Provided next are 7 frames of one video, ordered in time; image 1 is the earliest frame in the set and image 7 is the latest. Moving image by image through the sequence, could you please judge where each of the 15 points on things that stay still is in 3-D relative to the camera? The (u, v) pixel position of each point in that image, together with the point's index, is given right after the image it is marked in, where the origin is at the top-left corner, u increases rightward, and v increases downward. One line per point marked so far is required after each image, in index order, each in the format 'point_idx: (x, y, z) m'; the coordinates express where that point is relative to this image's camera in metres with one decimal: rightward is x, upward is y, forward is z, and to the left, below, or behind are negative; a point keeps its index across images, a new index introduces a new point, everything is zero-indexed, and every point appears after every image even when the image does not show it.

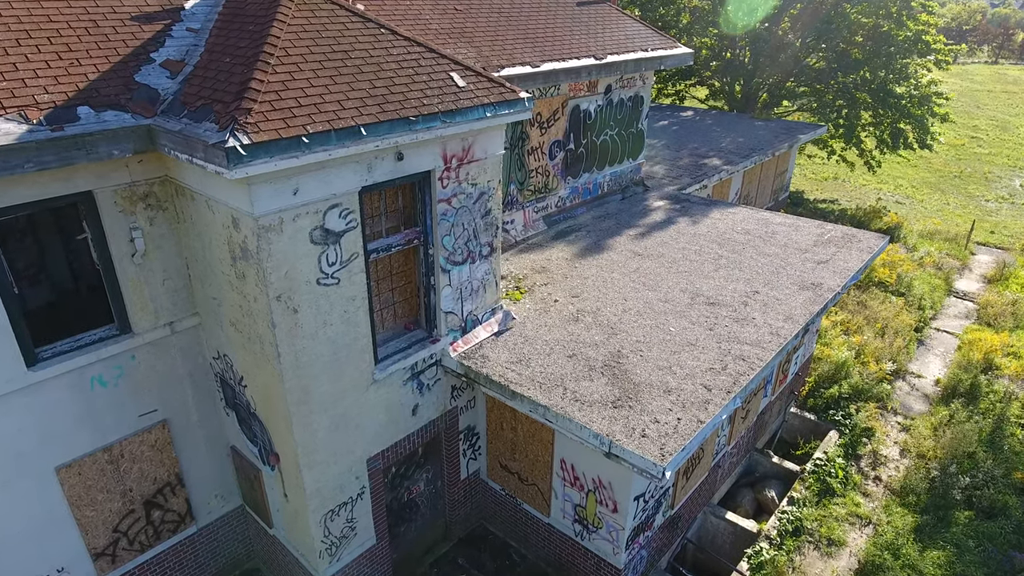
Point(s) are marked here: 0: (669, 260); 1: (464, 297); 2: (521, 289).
0: (+2.6, +0.5, +10.3) m
1: (-0.6, -0.1, +7.8) m
2: (+0.1, 0.0, +9.3) m
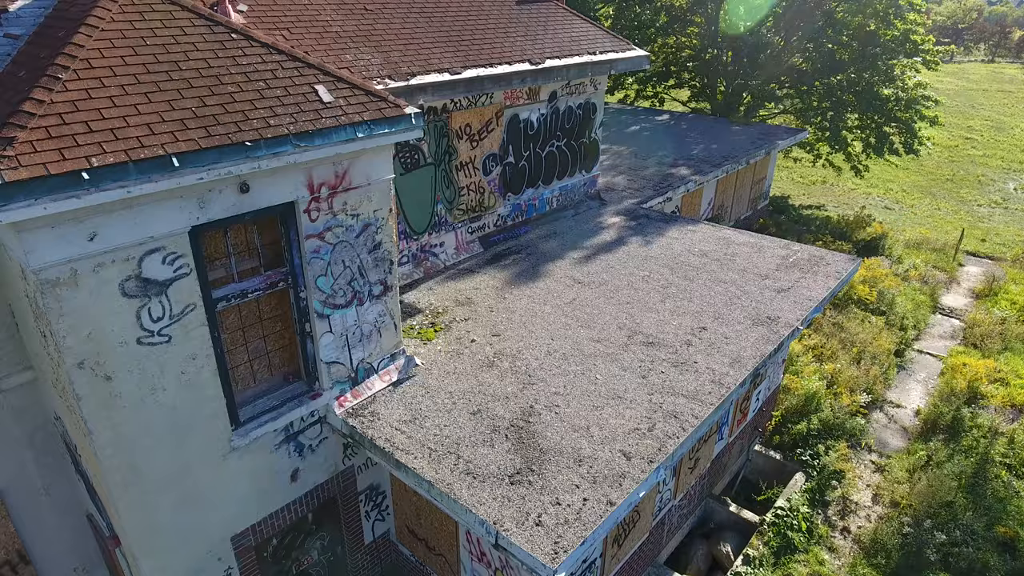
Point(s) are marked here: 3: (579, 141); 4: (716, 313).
0: (+1.4, 0.0, +9.3) m
1: (-1.7, -0.6, +6.7) m
2: (-1.0, -0.5, +8.2) m
3: (+1.3, +2.7, +11.9) m
4: (+2.8, -0.3, +8.6) m
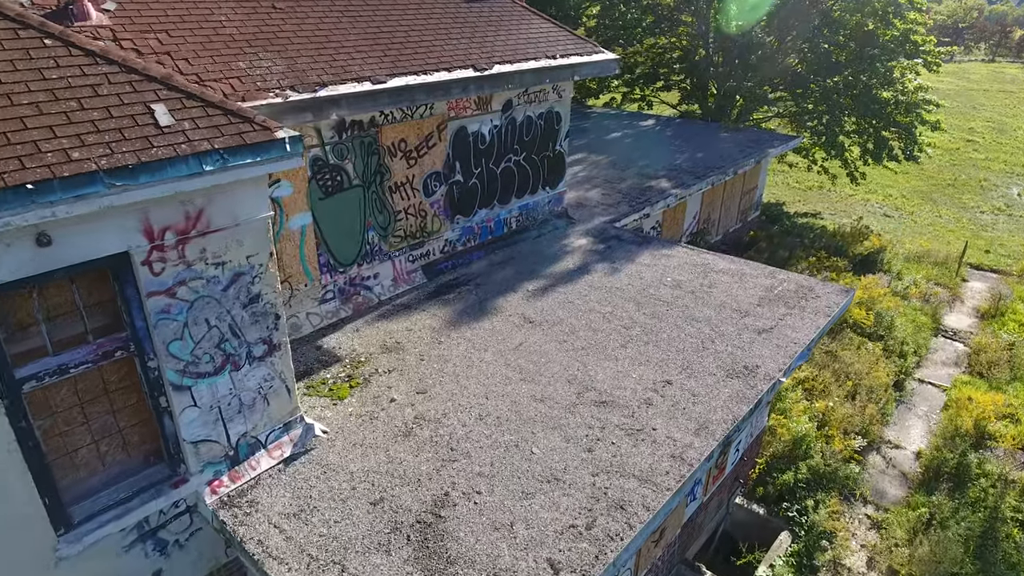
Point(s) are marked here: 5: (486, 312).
0: (+0.7, -0.5, +8.0) m
1: (-2.5, -1.1, +5.5) m
2: (-1.7, -1.0, +7.0) m
3: (+0.5, +2.2, +10.7) m
4: (+2.0, -0.9, +7.4) m
5: (-0.3, -0.3, +8.4) m
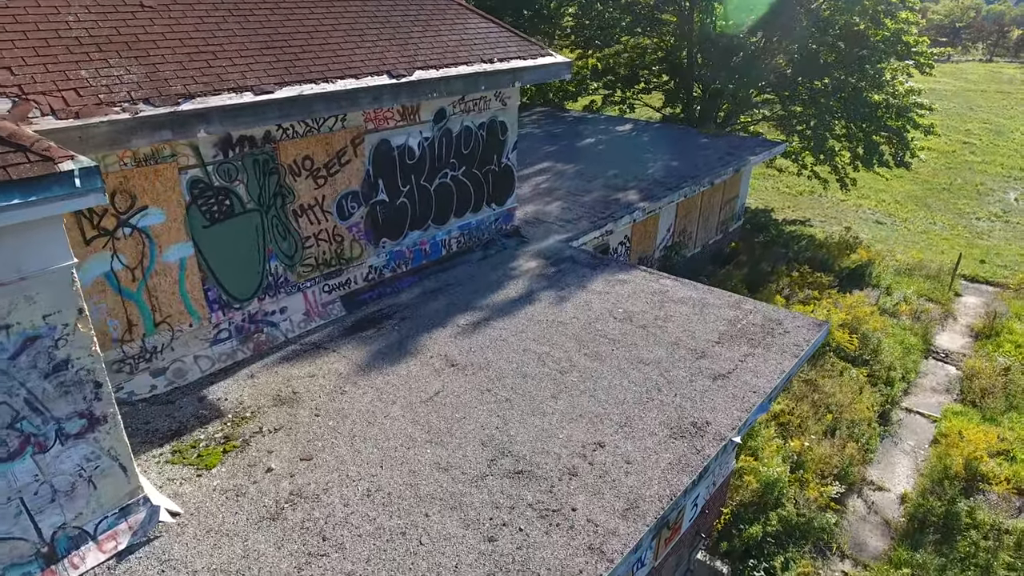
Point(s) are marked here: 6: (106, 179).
0: (-0.2, -1.0, +7.0) m
1: (-3.4, -1.6, +4.5) m
2: (-2.6, -1.4, +5.9) m
3: (-0.4, +1.8, +9.7) m
4: (+1.1, -1.3, +6.4) m
5: (-1.2, -0.7, +7.4) m
6: (-3.6, +1.0, +5.7) m
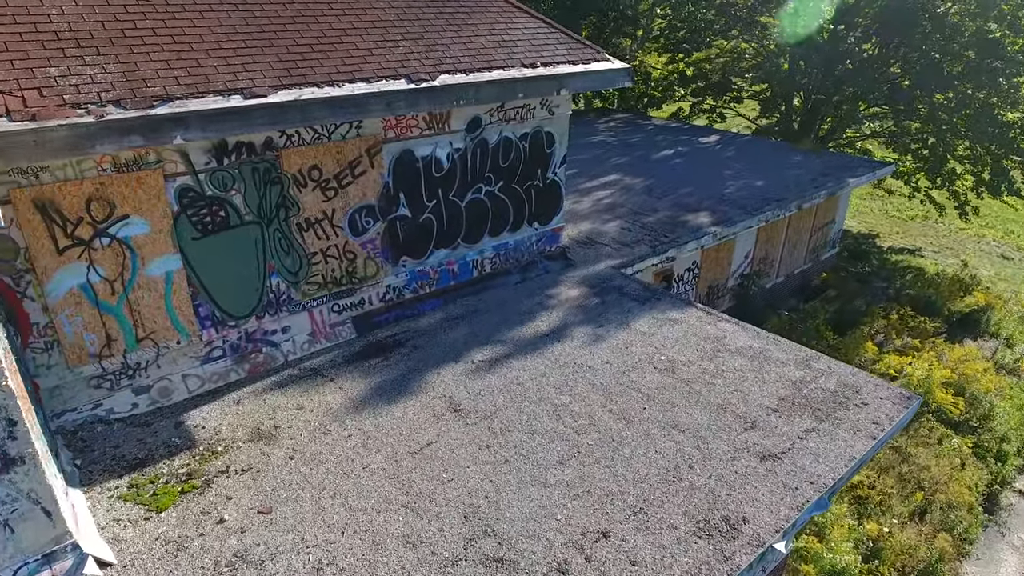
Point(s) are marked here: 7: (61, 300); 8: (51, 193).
0: (-0.1, -1.3, +6.1) m
1: (-3.6, -1.7, +4.0) m
2: (-2.7, -1.6, +5.4) m
3: (+0.2, +1.4, +8.7) m
4: (+1.0, -1.8, +5.3) m
5: (-1.1, -1.1, +6.6) m
6: (-3.6, +0.8, +5.2) m
7: (-3.9, -0.1, +5.4) m
8: (-3.7, +0.8, +5.1) m
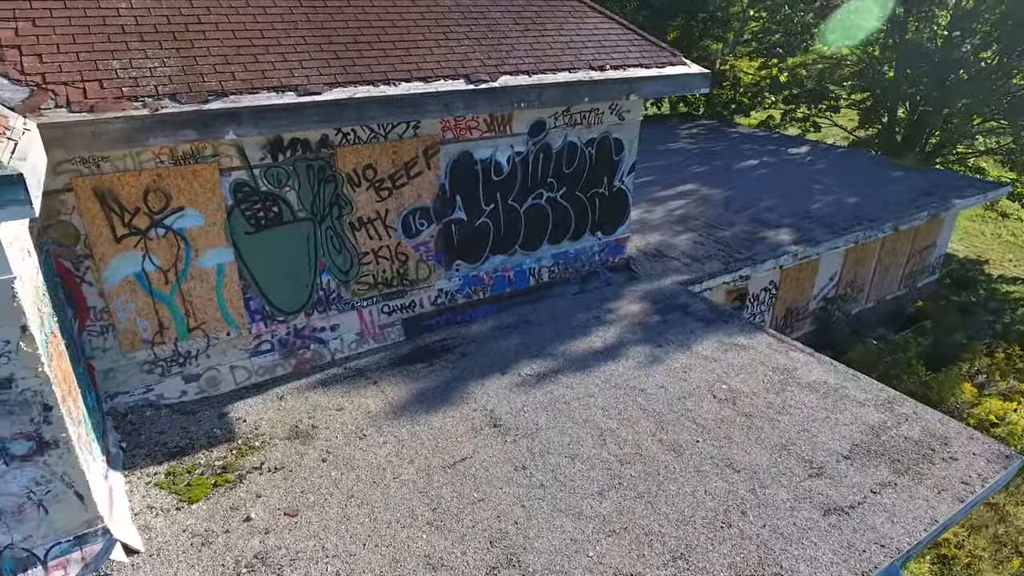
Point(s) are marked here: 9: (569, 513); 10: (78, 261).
0: (+0.2, -1.5, +5.8) m
1: (-3.5, -1.6, +4.1) m
2: (-2.4, -1.6, +5.4) m
3: (+1.1, +1.3, +8.4) m
4: (+1.3, -1.9, +4.8) m
5: (-0.6, -1.1, +6.4) m
6: (-3.1, +0.9, +5.3) m
7: (-3.5, 0.0, +5.6) m
8: (-3.3, +0.9, +5.3) m
9: (+0.5, -1.8, +5.1) m
10: (-3.6, +0.2, +5.3) m
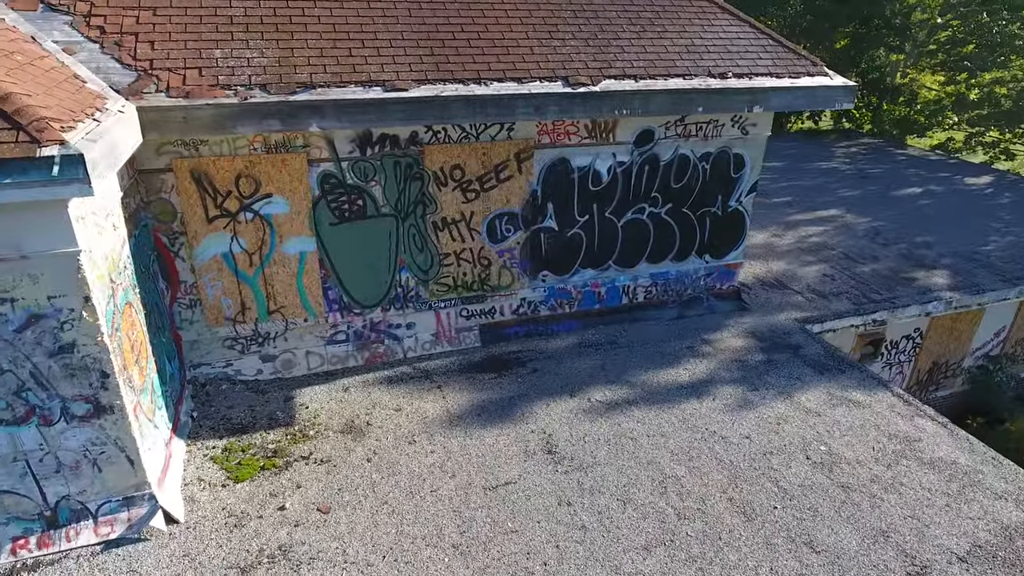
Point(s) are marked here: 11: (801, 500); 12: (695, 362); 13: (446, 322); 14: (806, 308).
0: (+0.6, -1.6, +5.3) m
1: (-3.3, -1.3, +4.5) m
2: (-2.0, -1.5, +5.5) m
3: (+2.3, +0.9, +7.6) m
4: (+1.4, -2.2, +4.2) m
5: (0.0, -1.2, +6.1) m
6: (-2.5, +1.1, +5.6) m
7: (-2.8, +0.2, +5.9) m
8: (-2.7, +1.1, +5.5) m
9: (+0.7, -2.0, +4.6) m
10: (-3.0, +0.5, +5.7) m
11: (+2.4, -1.7, +5.3) m
12: (+2.0, -0.8, +7.1) m
13: (-0.7, -0.4, +7.1) m
14: (+3.8, -0.3, +8.3) m
